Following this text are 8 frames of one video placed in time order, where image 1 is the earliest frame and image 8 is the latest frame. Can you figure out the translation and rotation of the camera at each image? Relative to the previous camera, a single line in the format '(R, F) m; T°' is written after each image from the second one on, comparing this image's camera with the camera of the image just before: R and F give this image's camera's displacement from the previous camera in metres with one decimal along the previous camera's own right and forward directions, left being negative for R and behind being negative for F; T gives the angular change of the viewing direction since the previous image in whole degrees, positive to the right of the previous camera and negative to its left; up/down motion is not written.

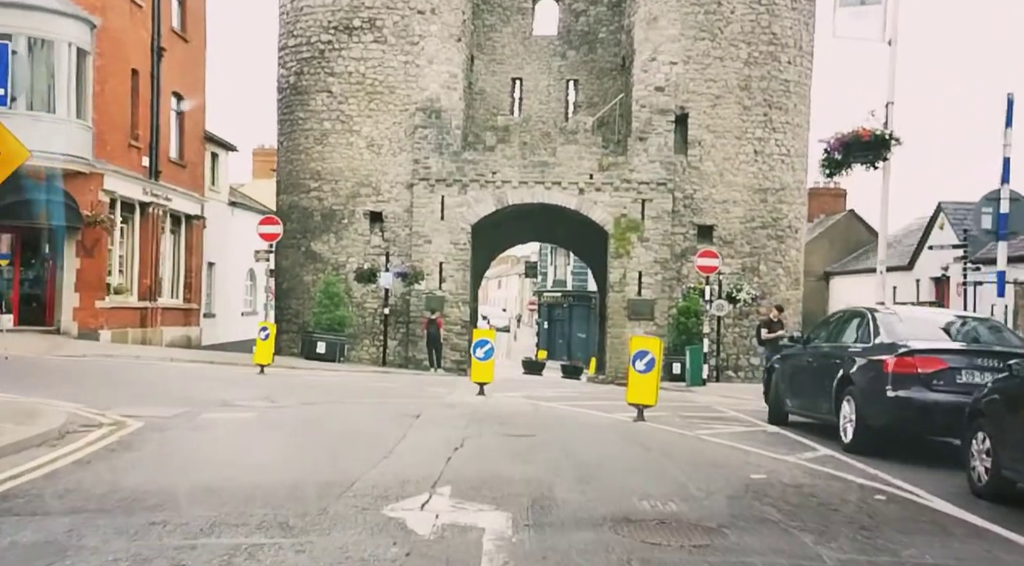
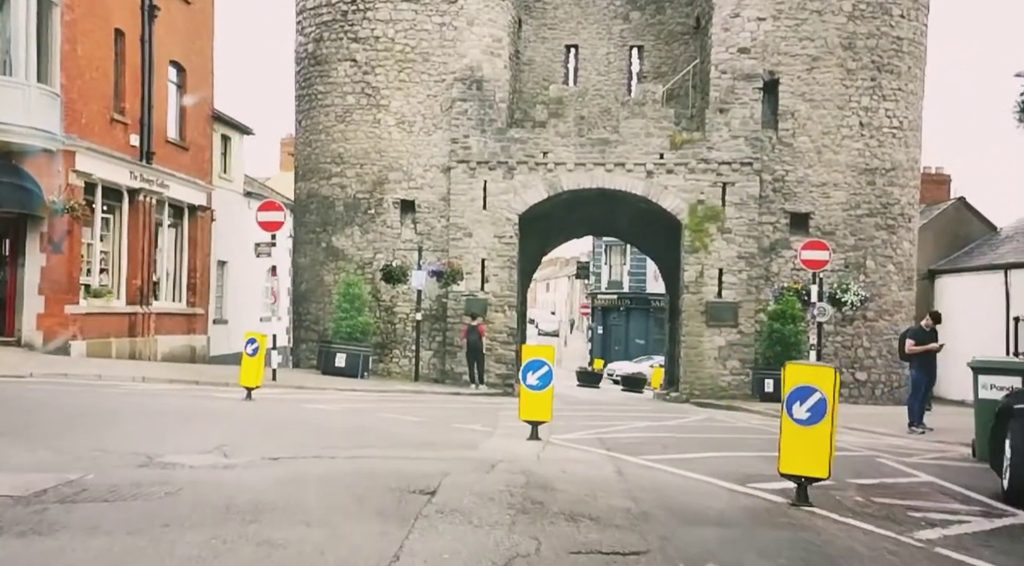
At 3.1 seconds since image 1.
(-0.2, +4.1) m; -2°
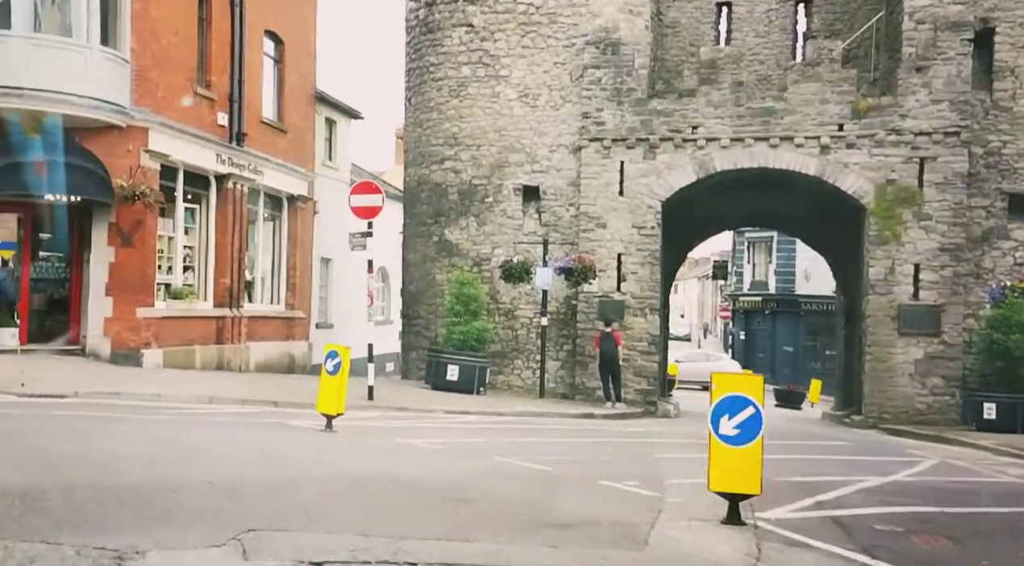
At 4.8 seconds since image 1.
(-0.4, +3.4) m; -6°
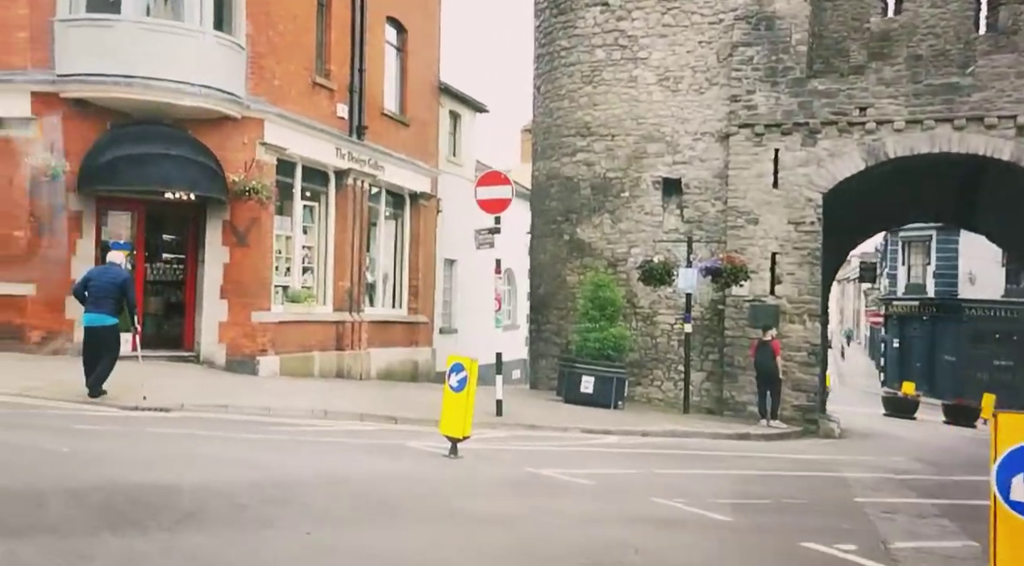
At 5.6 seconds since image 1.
(-0.3, +1.8) m; -6°
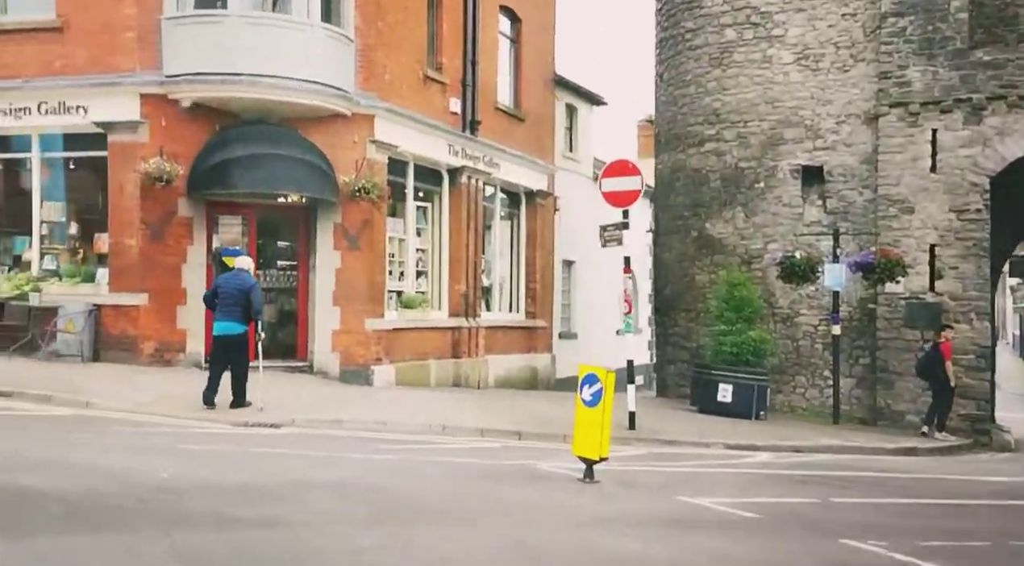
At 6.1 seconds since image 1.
(-0.2, +1.3) m; -6°
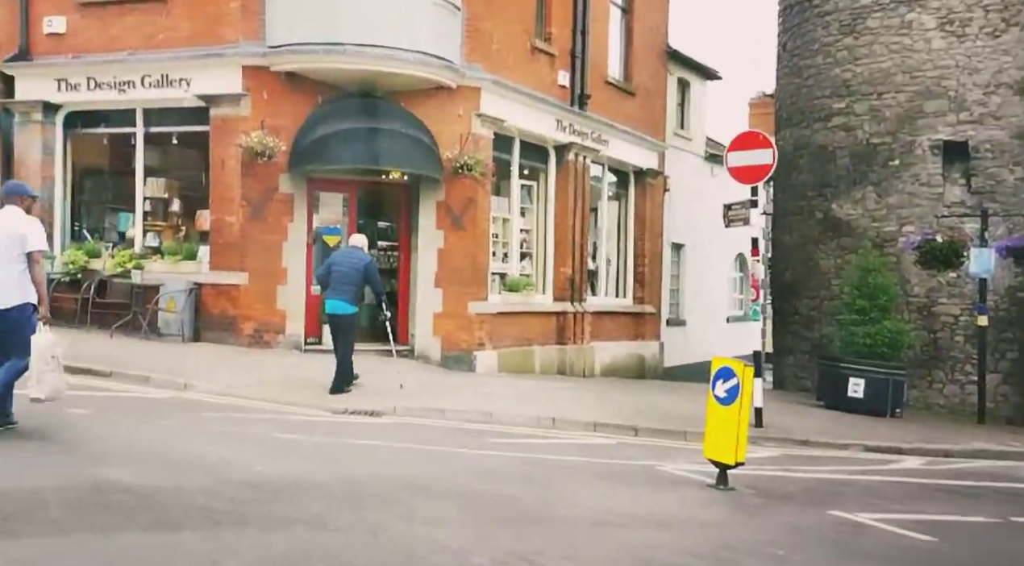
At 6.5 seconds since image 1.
(-0.2, +1.0) m; -5°
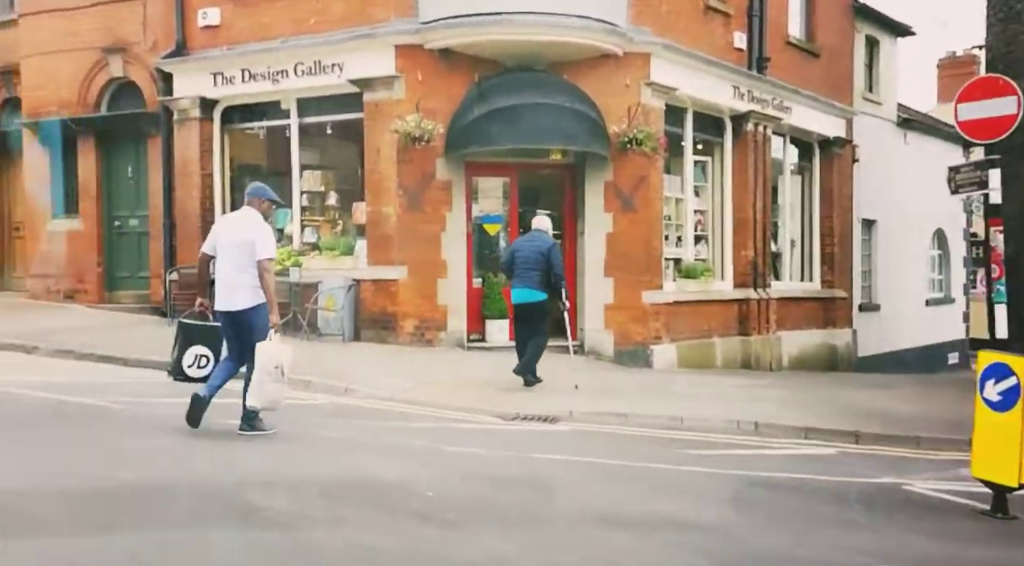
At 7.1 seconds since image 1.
(-0.3, +1.6) m; -8°
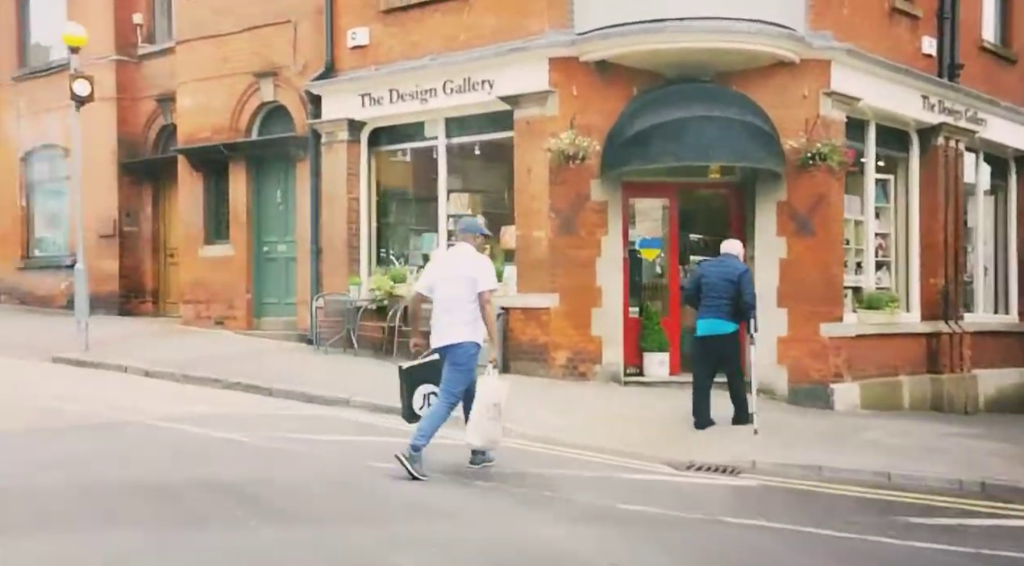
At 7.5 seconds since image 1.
(-0.3, +1.3) m; -7°
